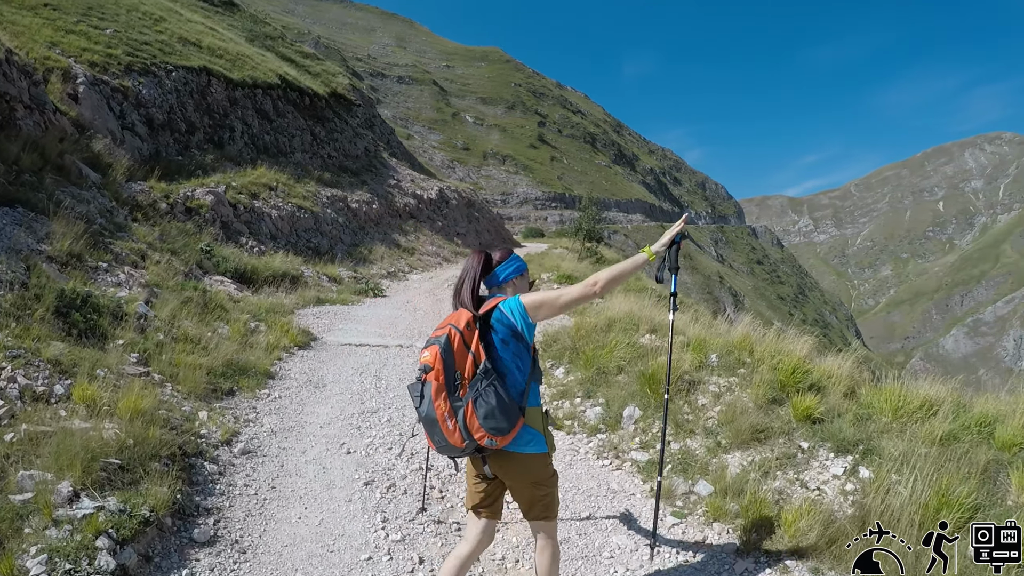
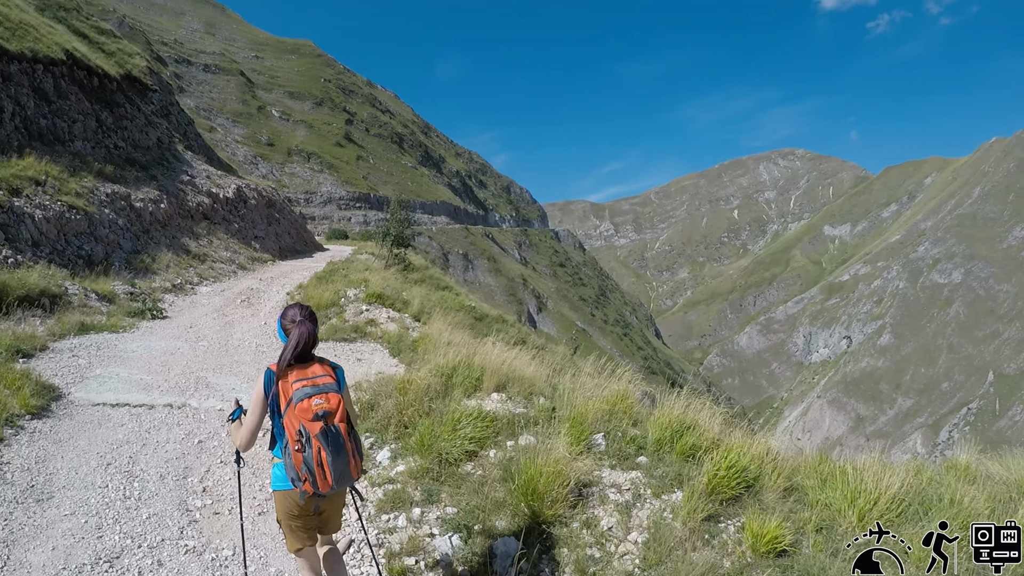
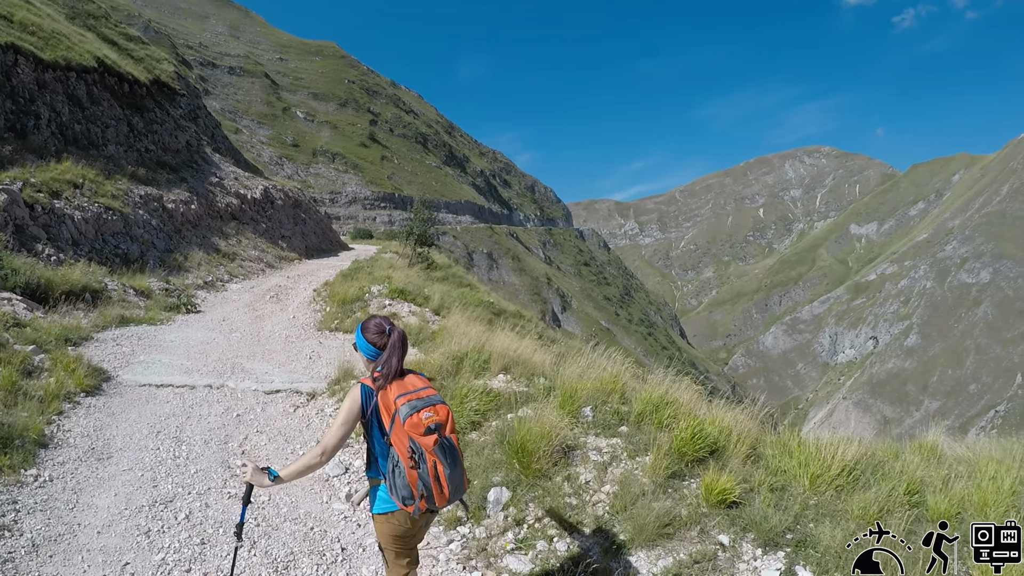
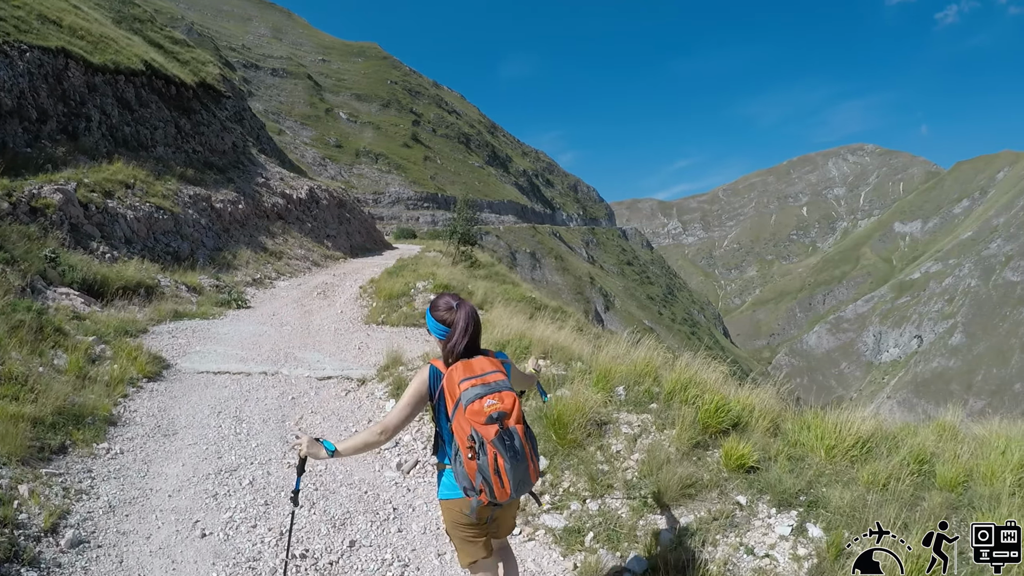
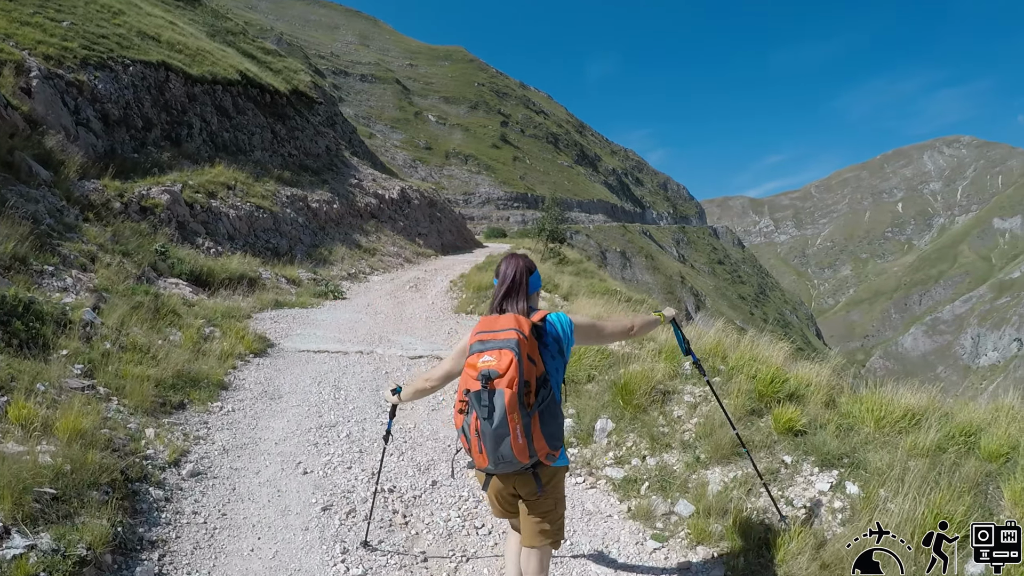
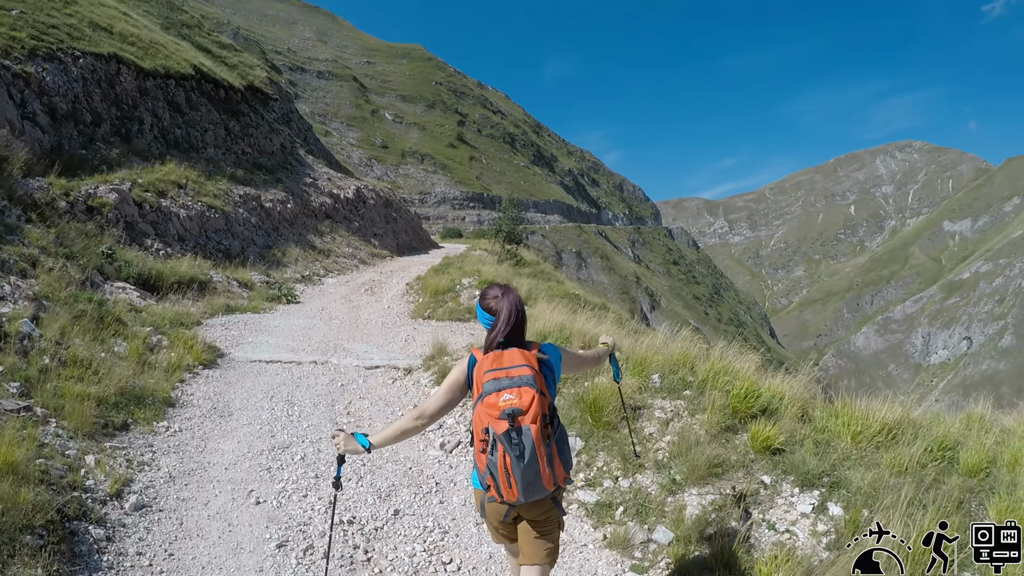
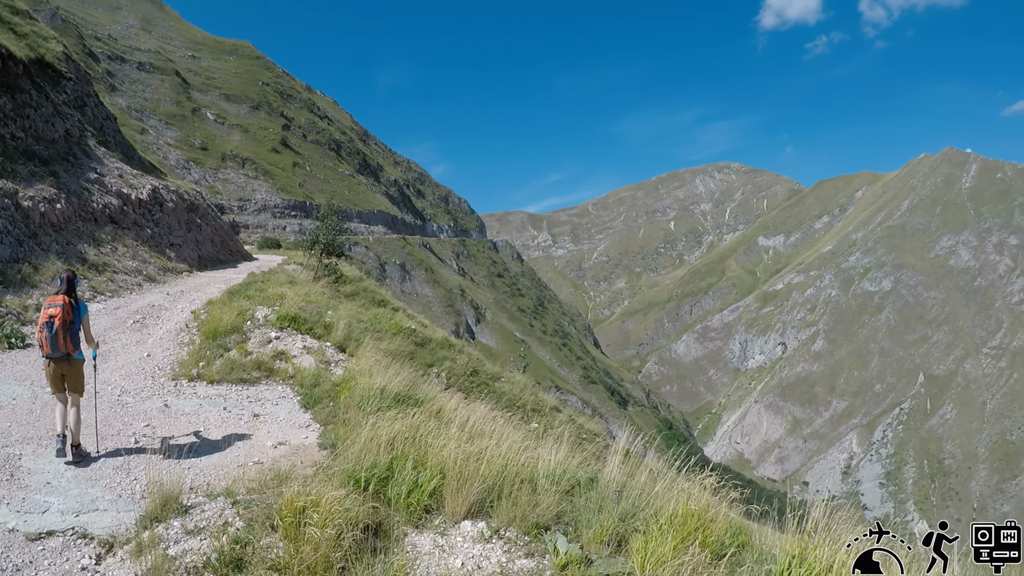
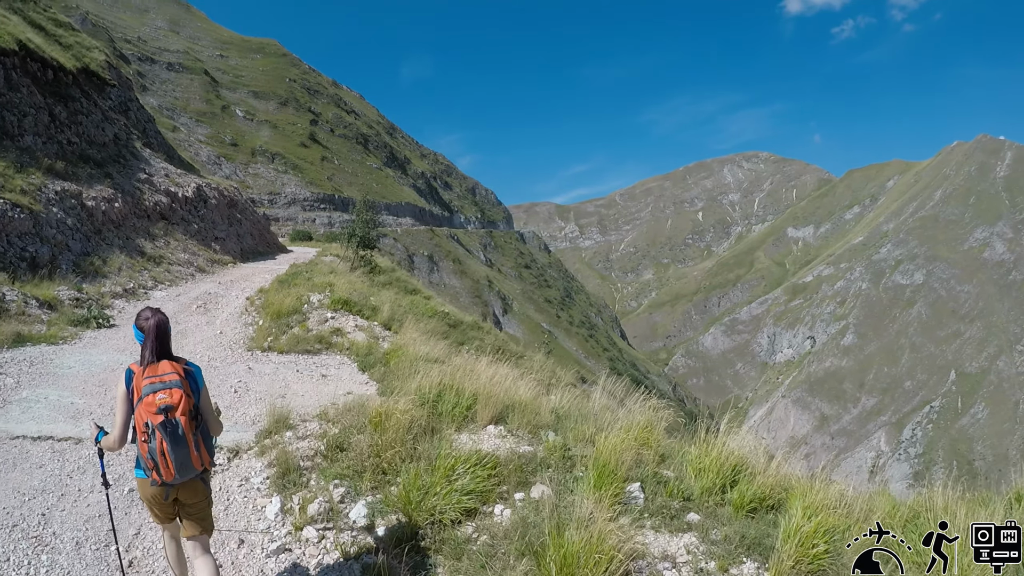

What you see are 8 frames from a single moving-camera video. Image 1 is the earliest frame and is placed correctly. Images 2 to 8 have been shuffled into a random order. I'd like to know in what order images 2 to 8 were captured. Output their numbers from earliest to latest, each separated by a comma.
5, 6, 4, 3, 2, 8, 7
